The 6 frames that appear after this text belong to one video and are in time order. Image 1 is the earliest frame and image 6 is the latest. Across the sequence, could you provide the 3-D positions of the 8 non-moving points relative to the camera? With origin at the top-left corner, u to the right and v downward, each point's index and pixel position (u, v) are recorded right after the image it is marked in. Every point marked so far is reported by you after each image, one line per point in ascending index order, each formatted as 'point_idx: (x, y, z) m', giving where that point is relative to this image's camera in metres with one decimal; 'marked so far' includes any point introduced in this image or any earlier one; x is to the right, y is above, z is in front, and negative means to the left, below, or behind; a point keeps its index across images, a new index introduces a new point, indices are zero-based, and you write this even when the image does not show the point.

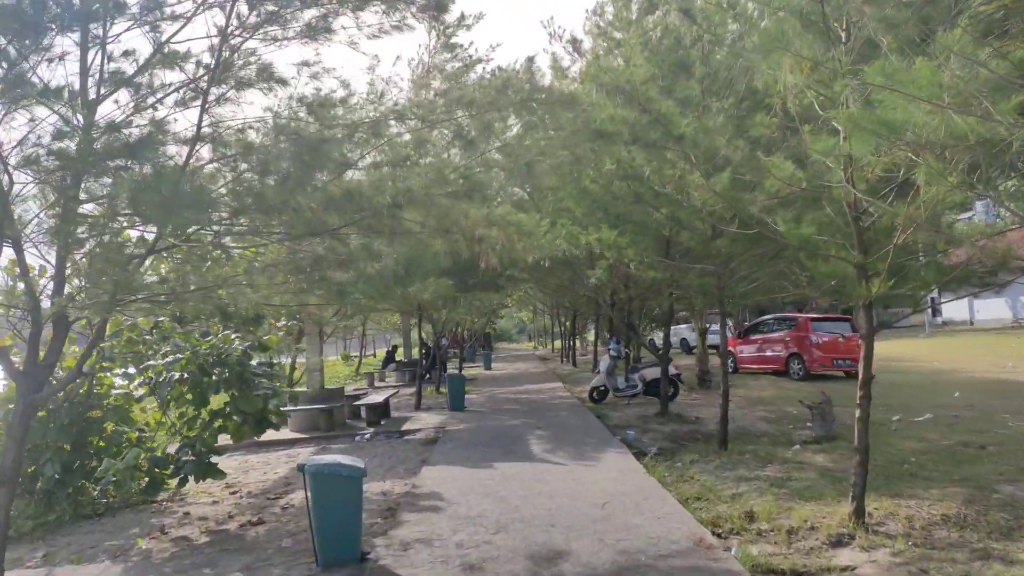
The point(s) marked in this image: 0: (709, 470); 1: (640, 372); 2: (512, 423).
0: (+2.6, -2.4, +9.5) m
1: (+3.0, -2.0, +17.0) m
2: (0.0, -2.7, +14.3) m
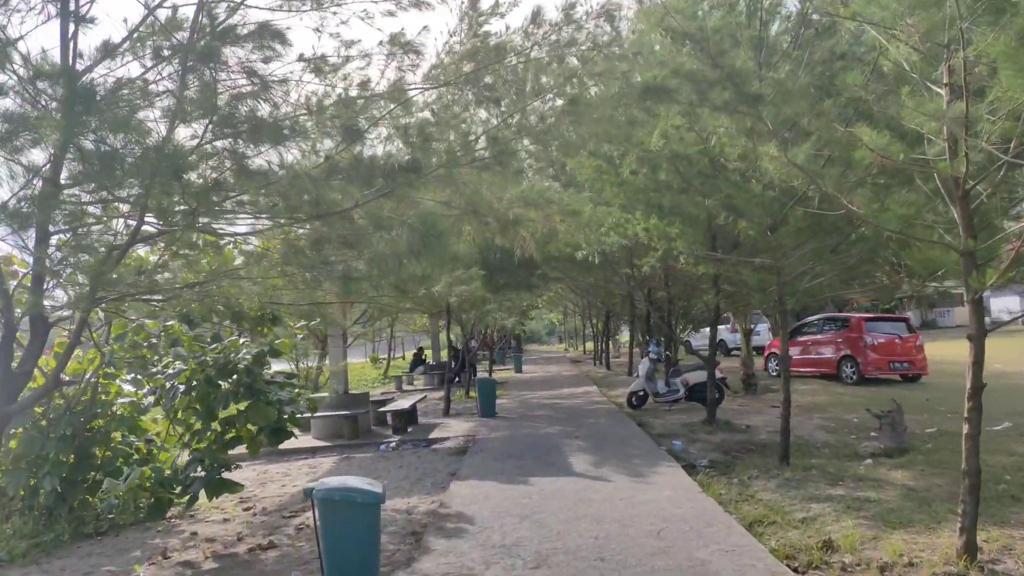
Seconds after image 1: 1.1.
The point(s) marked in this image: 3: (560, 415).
0: (+3.1, -2.4, +8.5) m
1: (+3.8, -2.0, +15.9) m
2: (+0.7, -2.7, +13.3) m
3: (+1.0, -2.7, +15.4) m
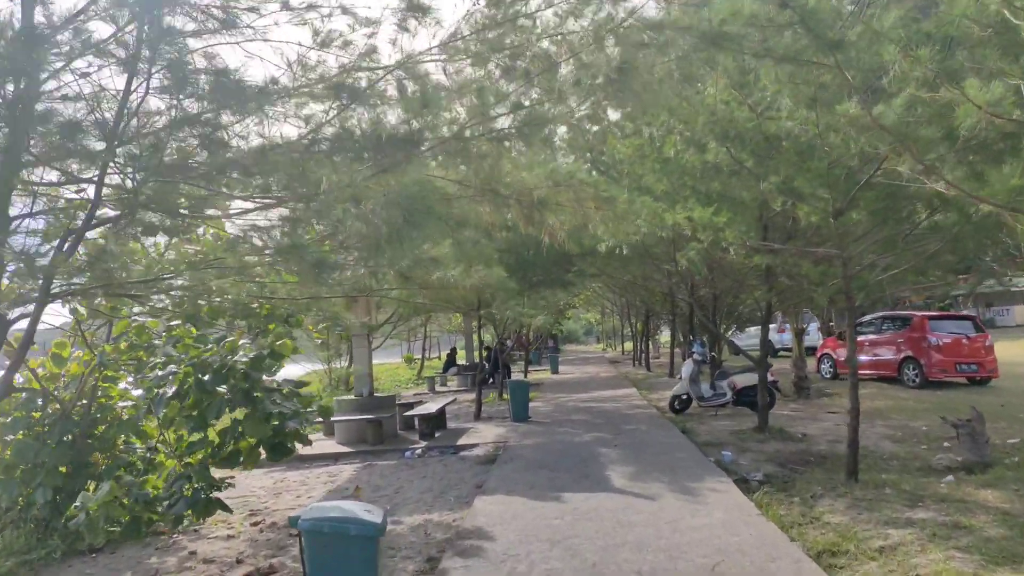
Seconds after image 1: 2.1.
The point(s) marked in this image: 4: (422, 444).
0: (+3.4, -2.3, +7.4) m
1: (+4.5, -1.9, +14.8) m
2: (+1.3, -2.6, +12.3) m
3: (+1.7, -2.7, +14.4) m
4: (-1.6, -2.8, +13.1) m
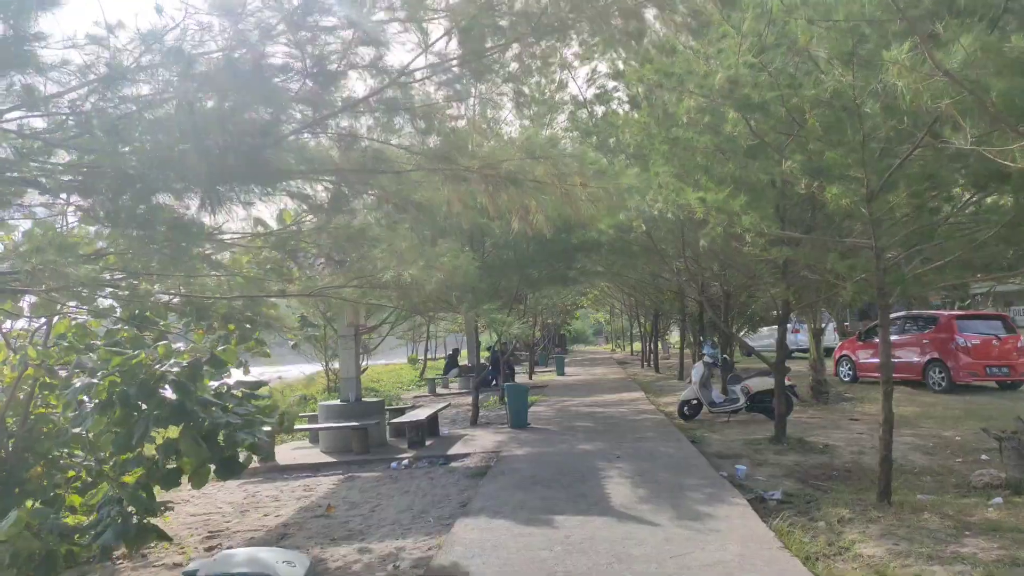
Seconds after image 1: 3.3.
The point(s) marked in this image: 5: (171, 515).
0: (+3.3, -2.3, +6.4) m
1: (+4.4, -1.8, +13.8) m
2: (+1.2, -2.5, +11.4) m
3: (+1.7, -2.6, +13.4) m
4: (-1.7, -2.8, +12.1) m
5: (-4.4, -2.9, +9.3) m
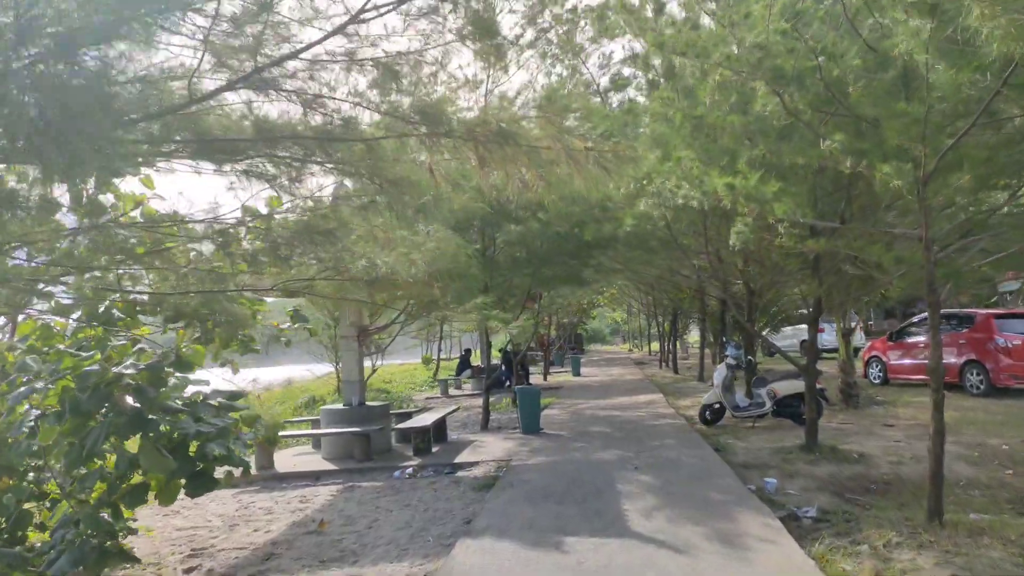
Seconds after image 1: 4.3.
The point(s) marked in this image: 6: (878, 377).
0: (+3.3, -2.2, +5.6) m
1: (+4.7, -1.8, +13.0) m
2: (+1.3, -2.5, +10.6) m
3: (+1.9, -2.6, +12.7) m
4: (-1.5, -2.8, +11.4) m
5: (-4.3, -2.9, +8.7) m
6: (+9.7, -2.3, +19.0) m
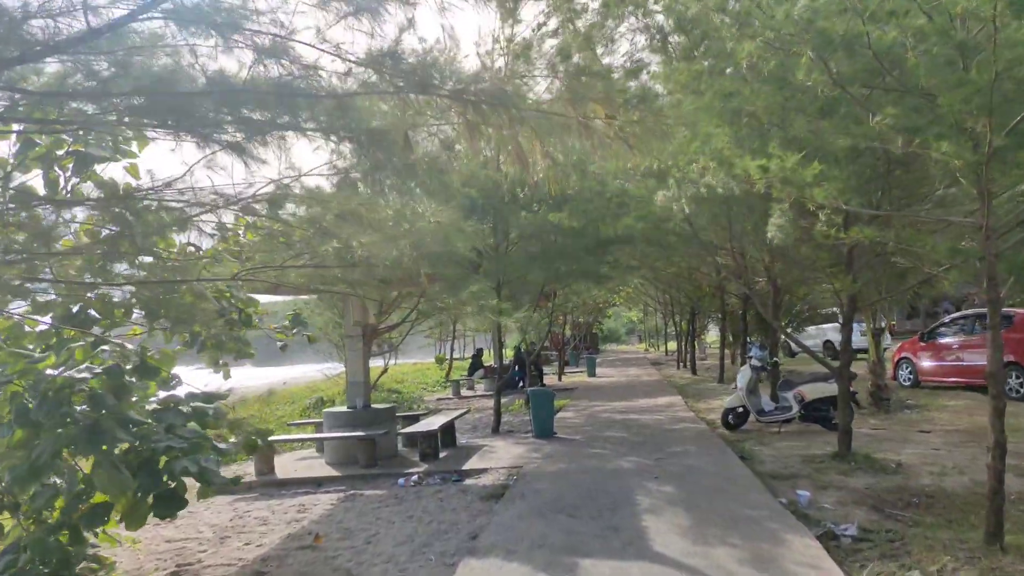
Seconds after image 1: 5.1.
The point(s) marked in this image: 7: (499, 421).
0: (+3.3, -2.2, +4.9) m
1: (+4.9, -1.7, +12.3) m
2: (+1.5, -2.4, +10.0) m
3: (+2.1, -2.5, +12.0) m
4: (-1.4, -2.7, +10.9) m
5: (-4.2, -2.9, +8.1) m
6: (+10.0, -2.3, +18.1) m
7: (-0.3, -2.6, +14.3) m
